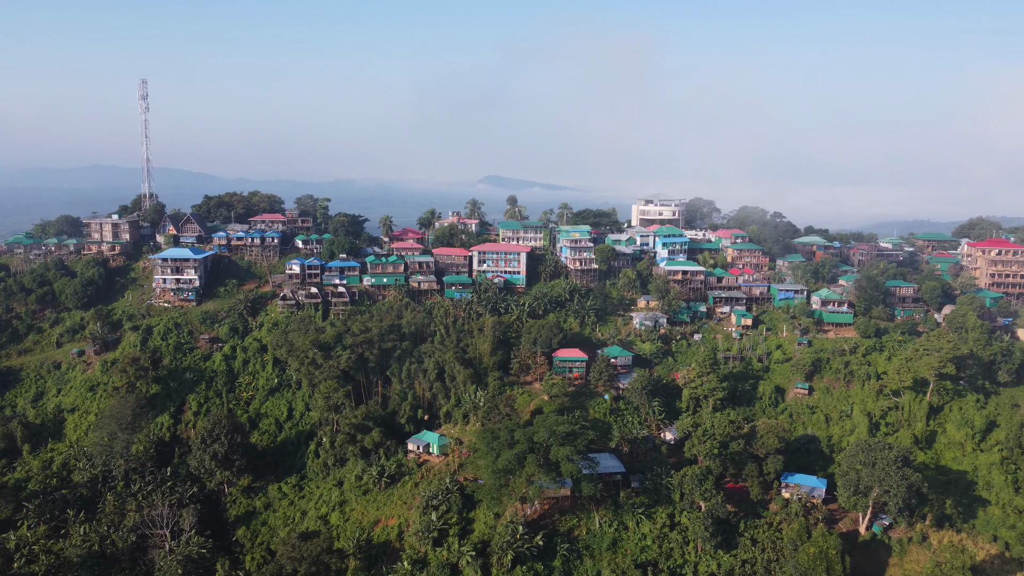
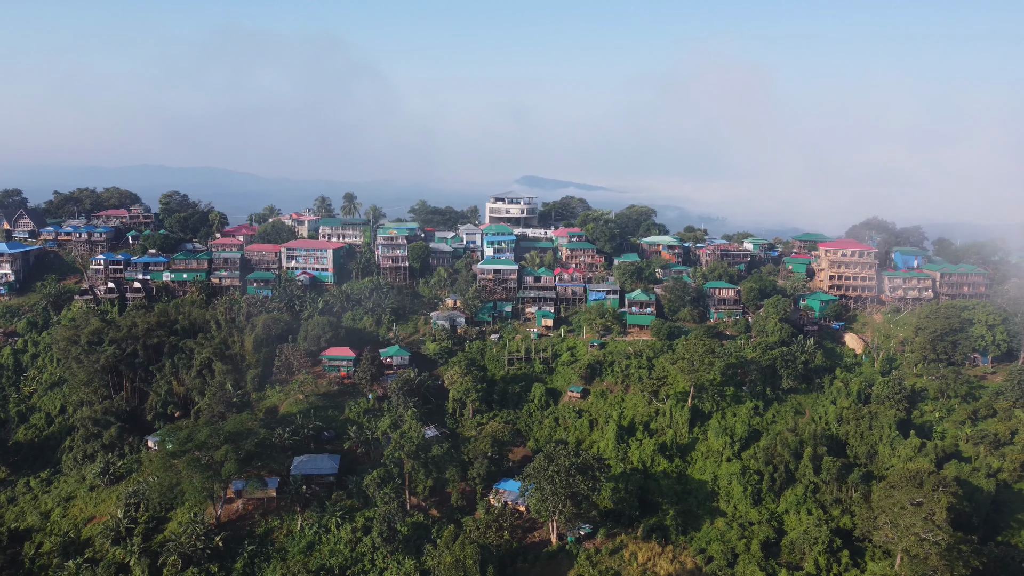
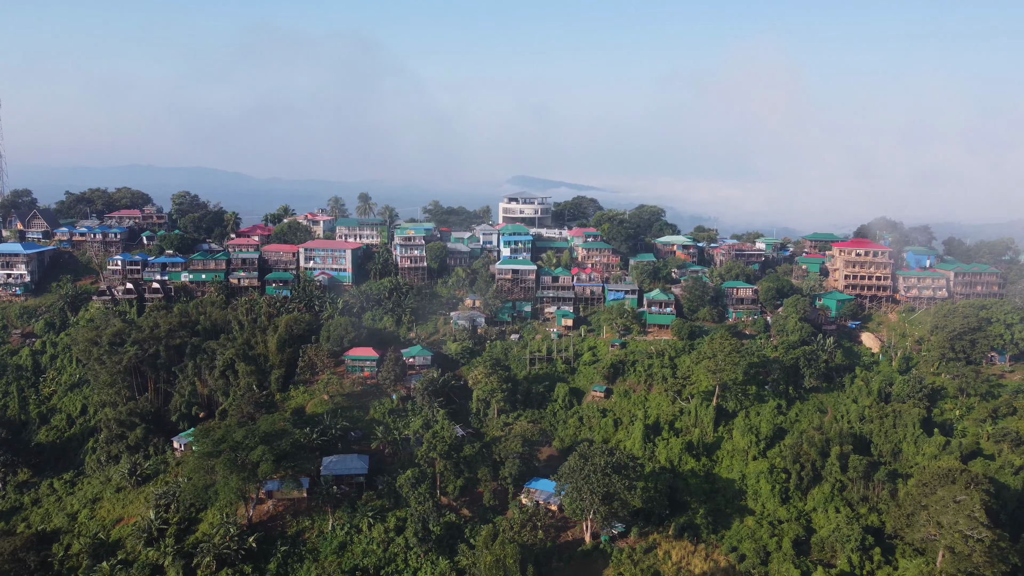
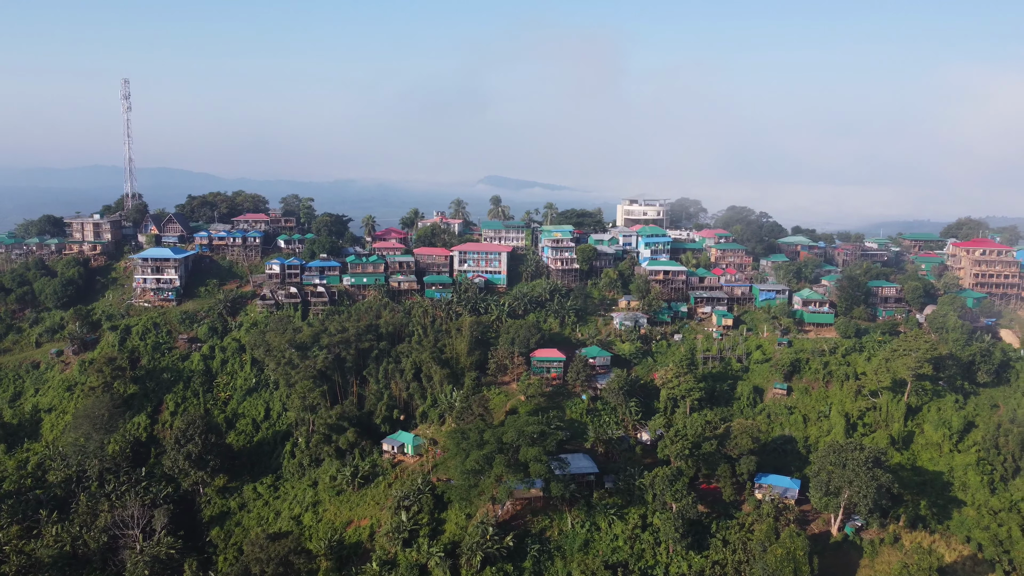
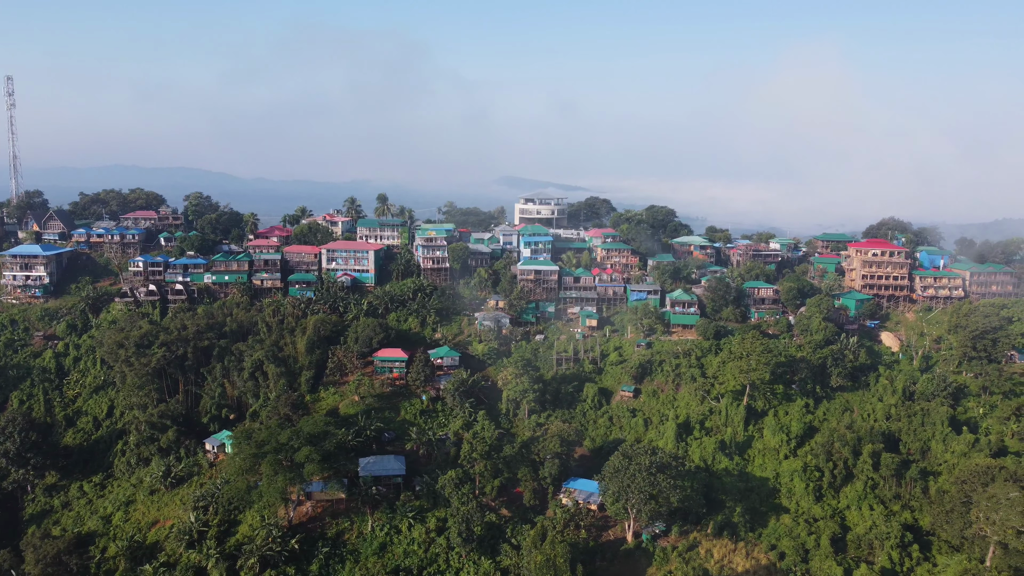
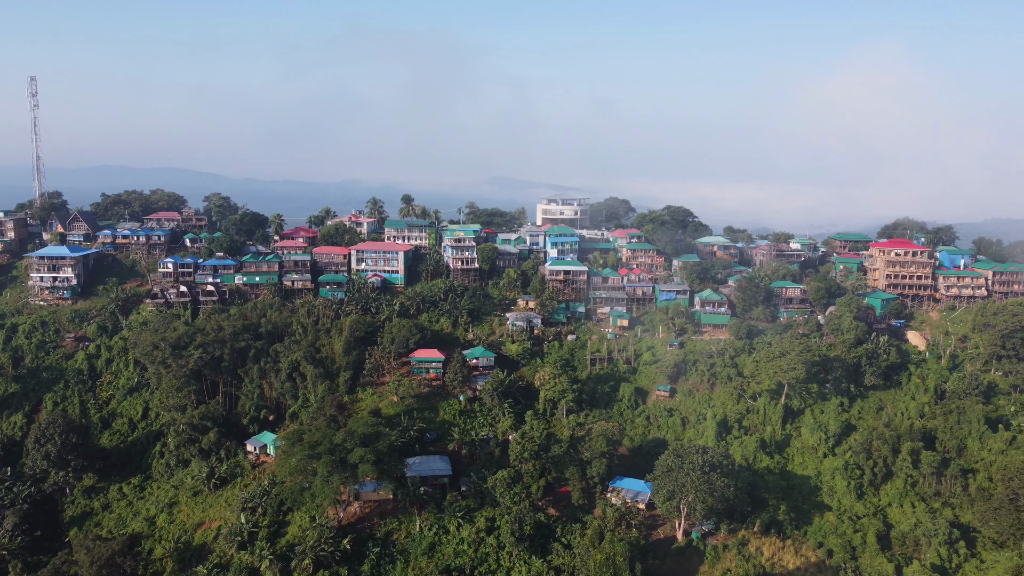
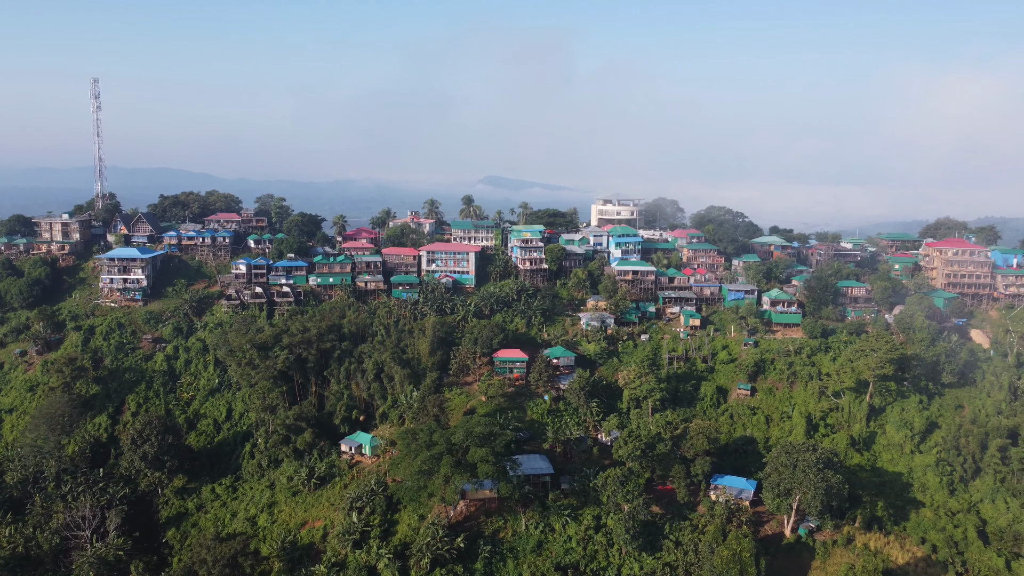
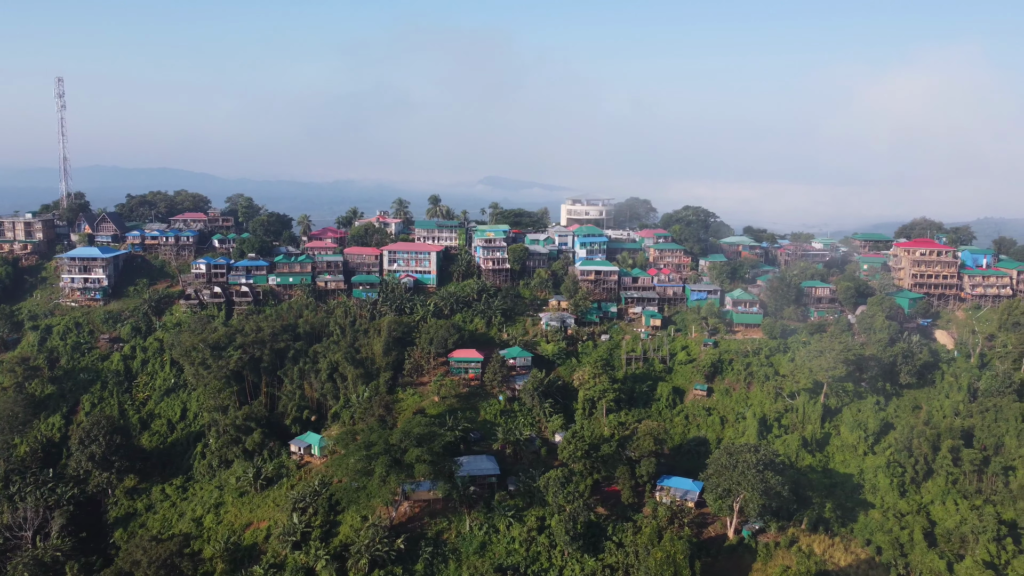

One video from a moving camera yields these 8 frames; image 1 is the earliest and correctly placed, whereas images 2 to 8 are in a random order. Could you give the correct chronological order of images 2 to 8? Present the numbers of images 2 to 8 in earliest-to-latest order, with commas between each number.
4, 7, 8, 6, 5, 3, 2
